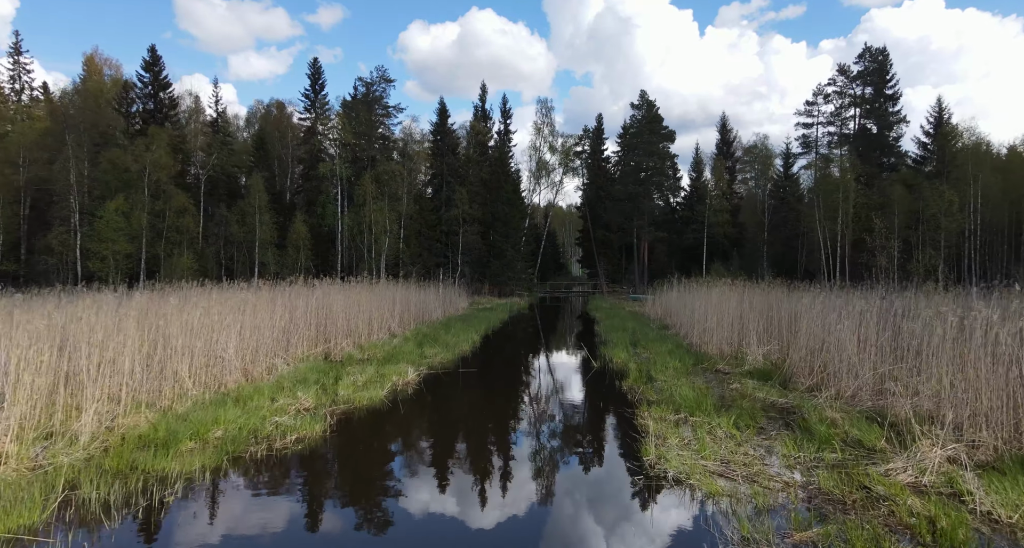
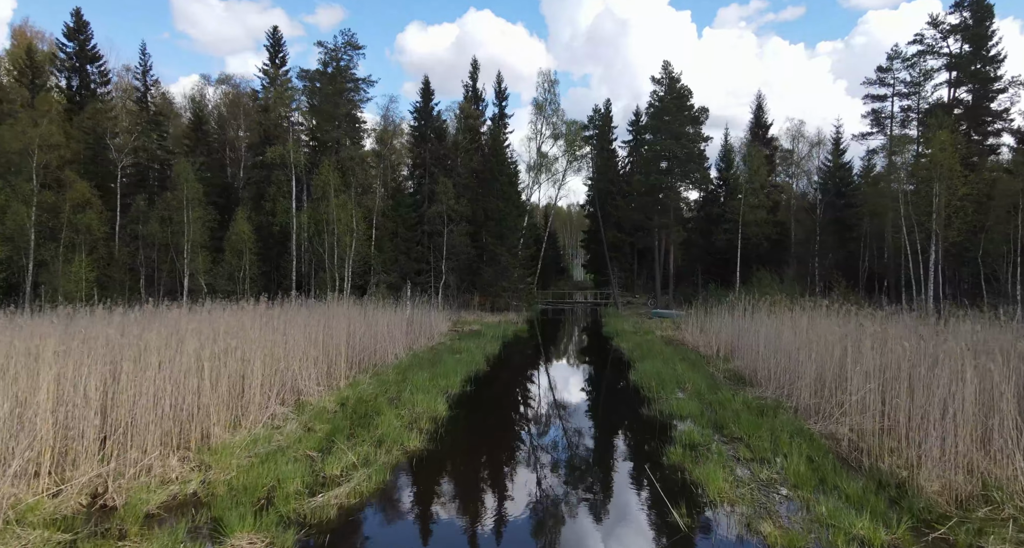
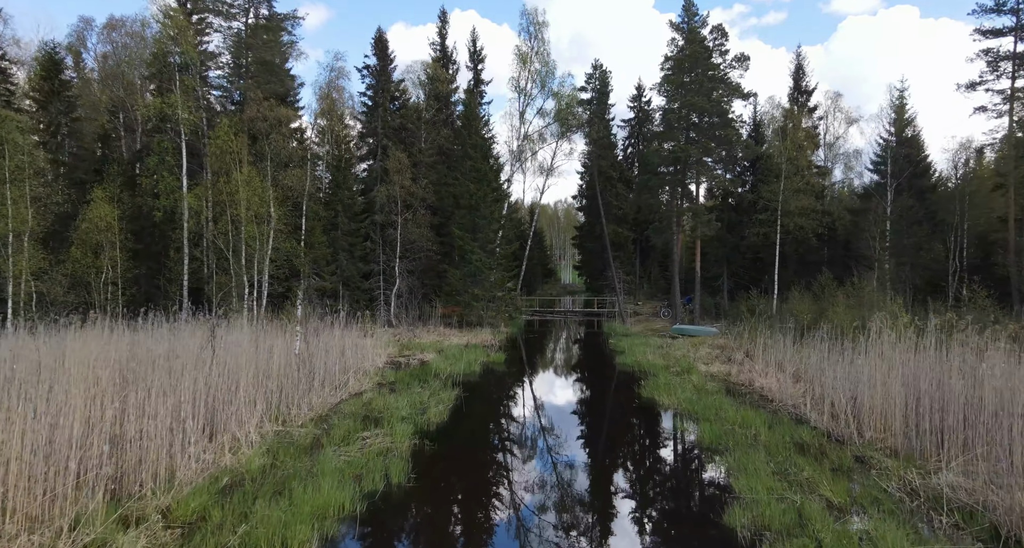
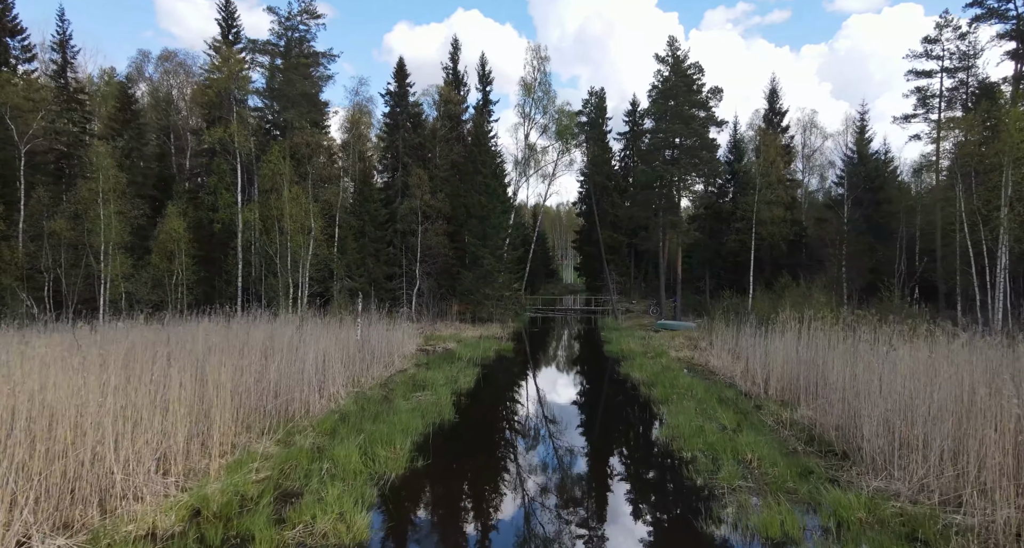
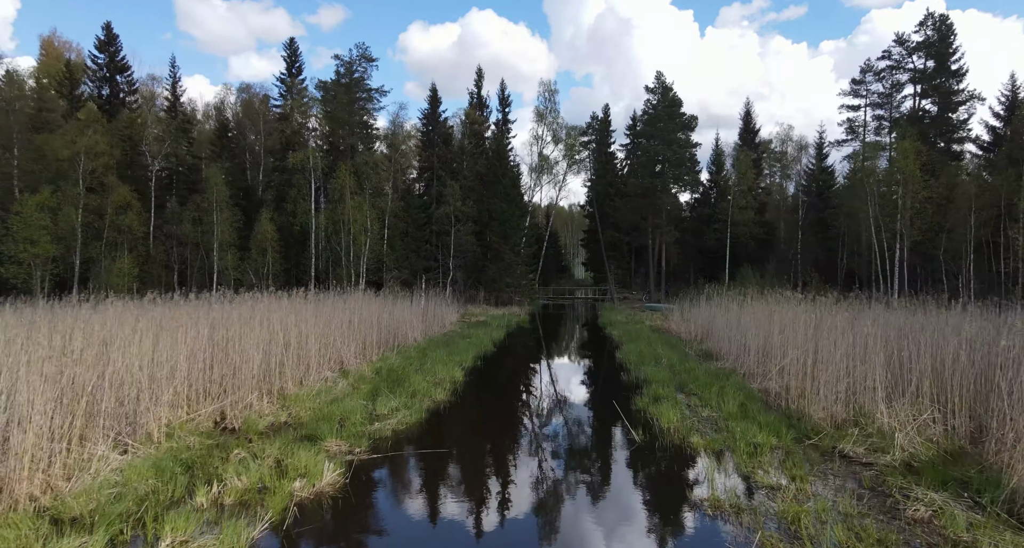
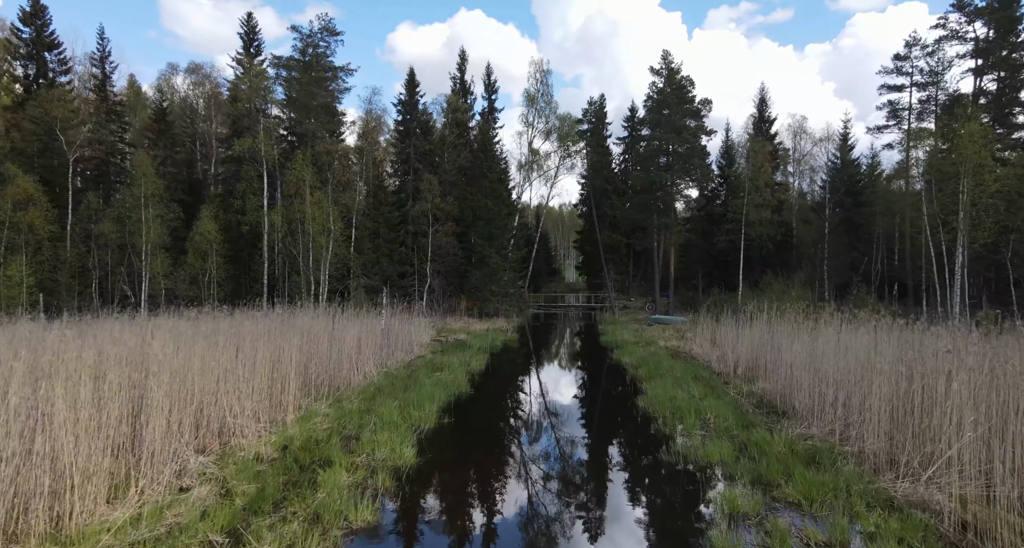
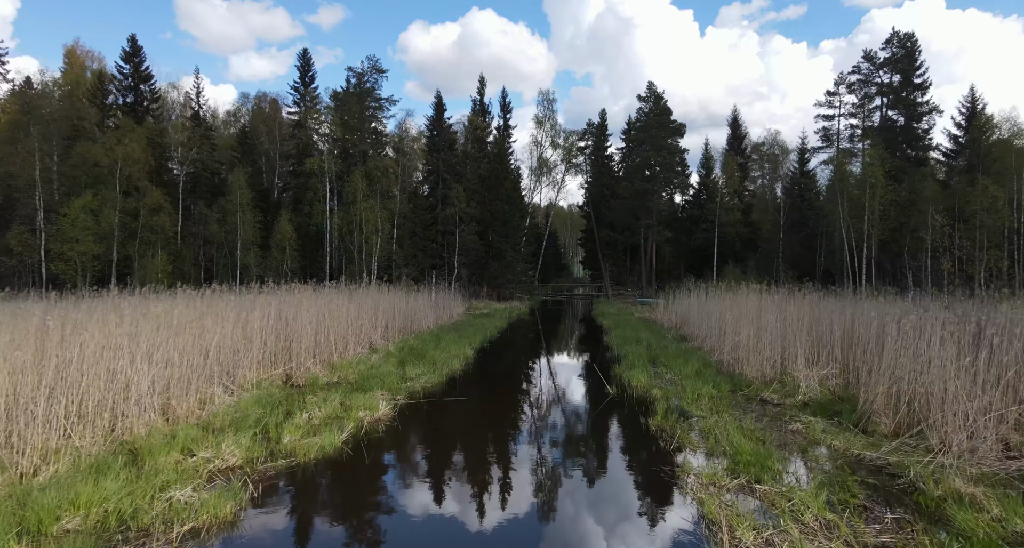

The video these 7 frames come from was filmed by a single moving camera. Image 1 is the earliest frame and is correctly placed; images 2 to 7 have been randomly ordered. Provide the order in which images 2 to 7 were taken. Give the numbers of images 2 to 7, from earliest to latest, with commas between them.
7, 5, 2, 6, 4, 3
